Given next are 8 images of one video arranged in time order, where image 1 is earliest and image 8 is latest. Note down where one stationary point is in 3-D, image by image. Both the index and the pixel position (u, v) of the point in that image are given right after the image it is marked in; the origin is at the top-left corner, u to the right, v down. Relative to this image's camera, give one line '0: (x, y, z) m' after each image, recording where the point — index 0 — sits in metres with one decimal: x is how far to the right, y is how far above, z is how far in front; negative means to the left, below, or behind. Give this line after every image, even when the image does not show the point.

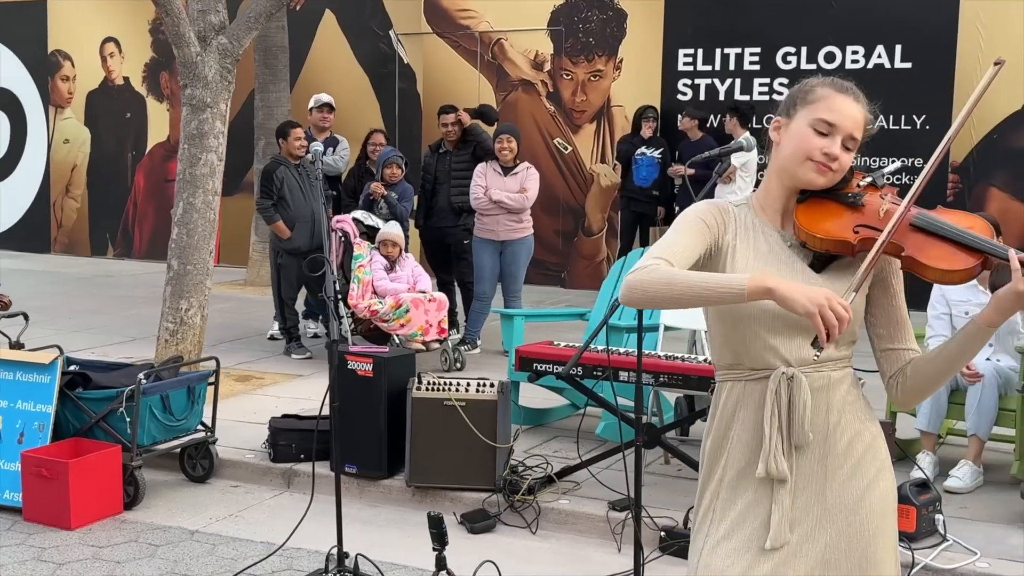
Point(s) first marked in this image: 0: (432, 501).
0: (-0.3, -0.8, +4.6) m
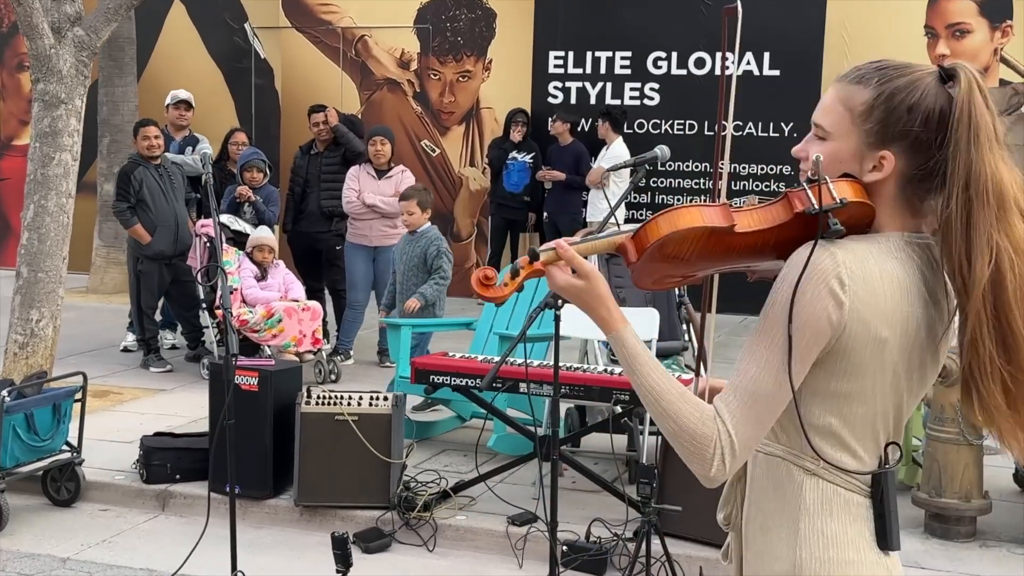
0: (-0.6, -0.8, +4.3) m
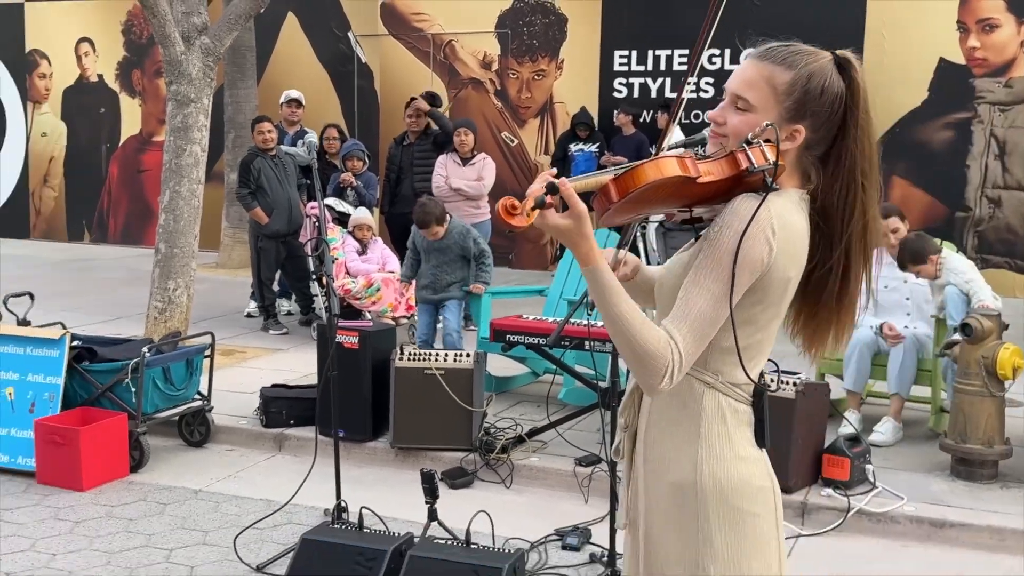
0: (-0.4, -0.7, +5.0) m
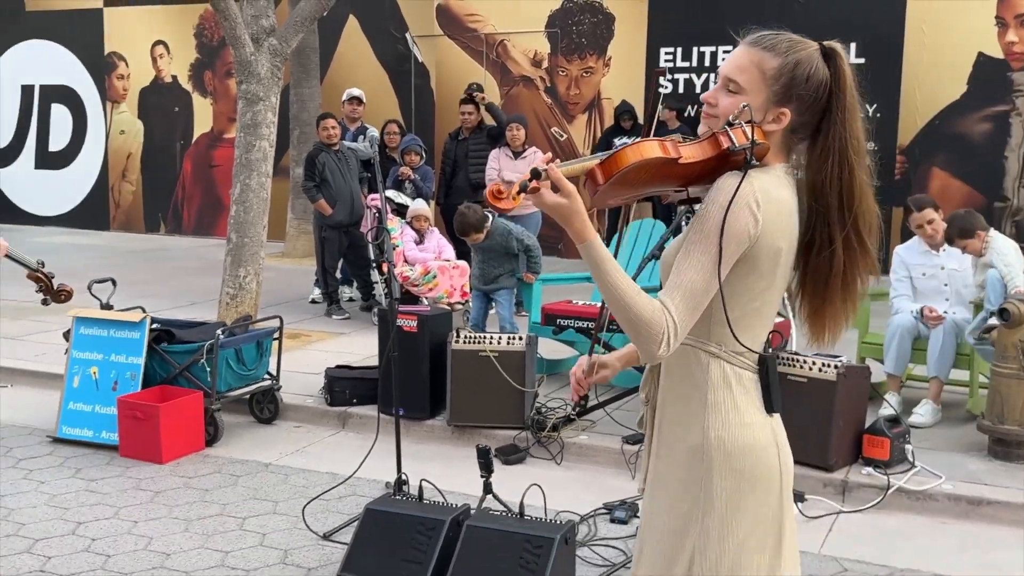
0: (-0.2, -0.6, +5.3) m
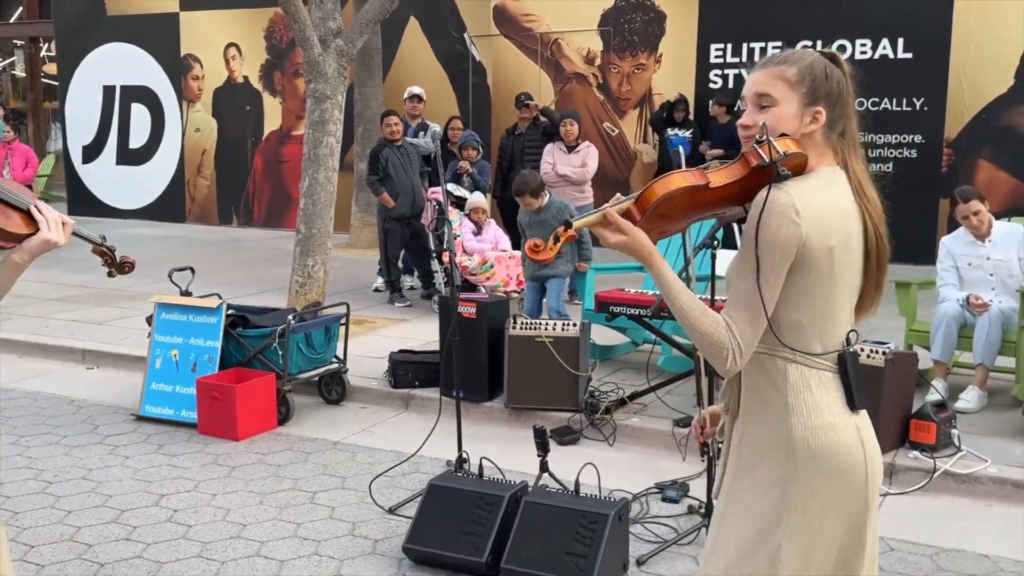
0: (+0.1, -0.6, +5.6) m
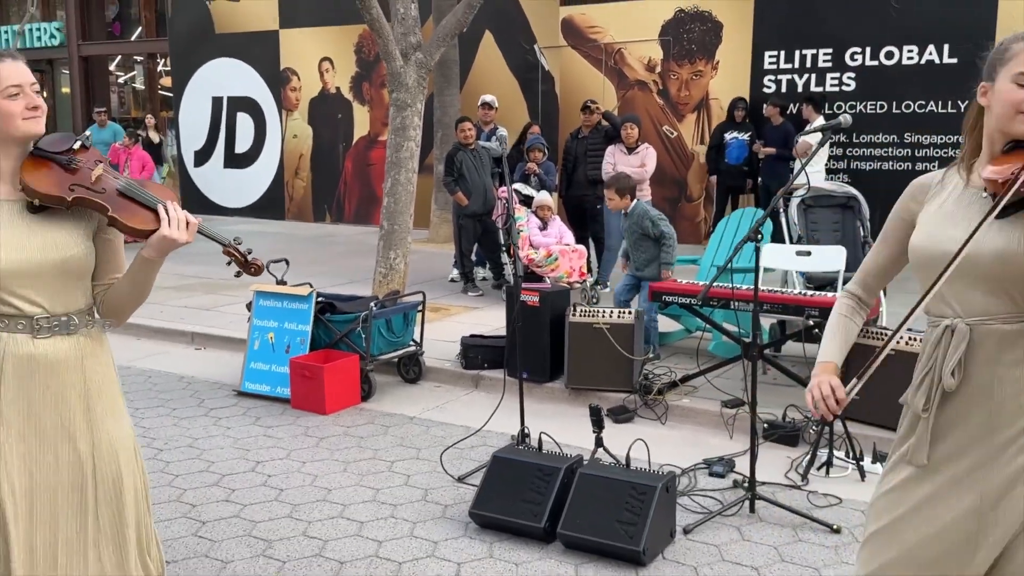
0: (+0.3, -0.5, +6.2) m
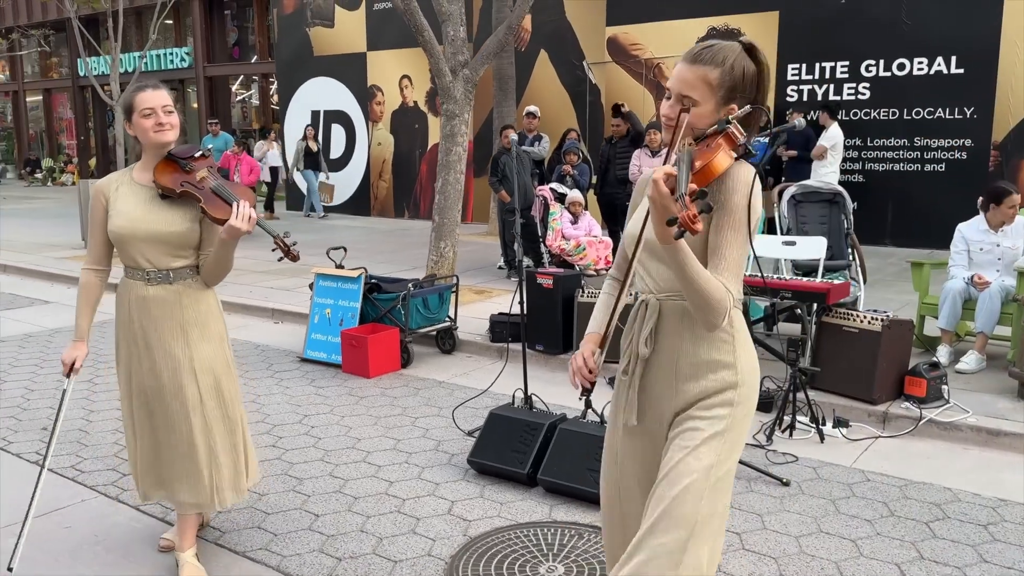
0: (+0.5, -0.4, +7.1) m
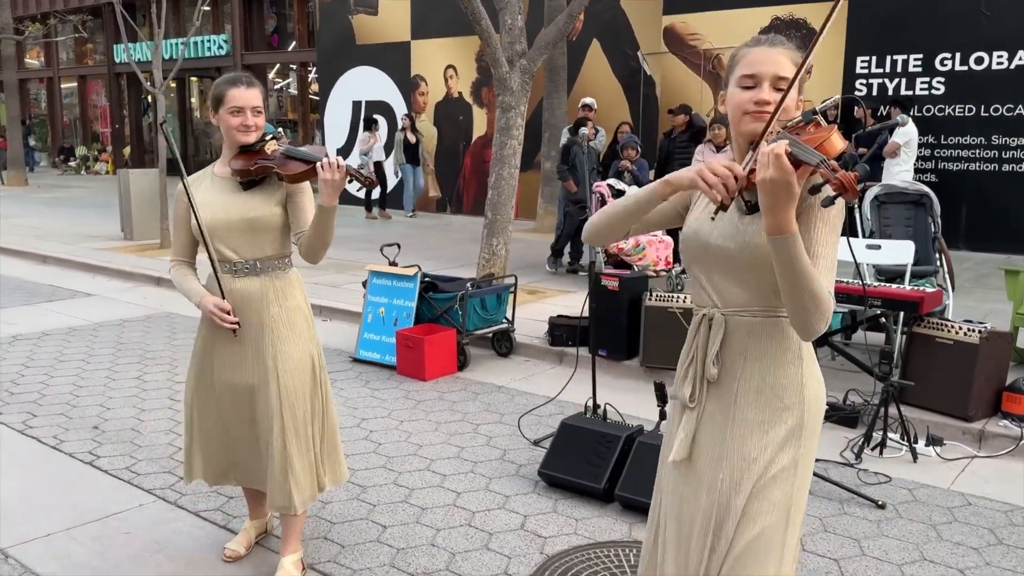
0: (+0.8, -0.5, +6.7) m
